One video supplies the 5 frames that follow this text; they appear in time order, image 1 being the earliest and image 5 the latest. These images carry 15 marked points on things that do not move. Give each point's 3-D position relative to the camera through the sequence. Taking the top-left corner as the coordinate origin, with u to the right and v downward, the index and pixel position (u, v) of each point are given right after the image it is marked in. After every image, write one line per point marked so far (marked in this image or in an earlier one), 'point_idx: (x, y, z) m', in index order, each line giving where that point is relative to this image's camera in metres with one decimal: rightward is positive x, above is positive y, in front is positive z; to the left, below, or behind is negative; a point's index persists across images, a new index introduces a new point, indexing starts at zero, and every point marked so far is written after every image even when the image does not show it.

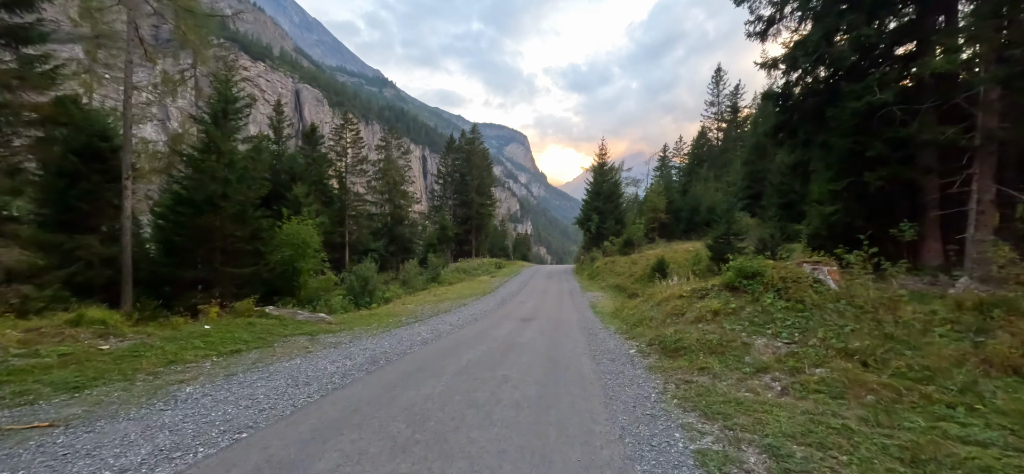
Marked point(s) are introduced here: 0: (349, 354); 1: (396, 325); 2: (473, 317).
0: (-3.1, -2.2, +8.7) m
1: (-3.7, -2.8, +14.5) m
2: (-1.3, -2.7, +15.9) m
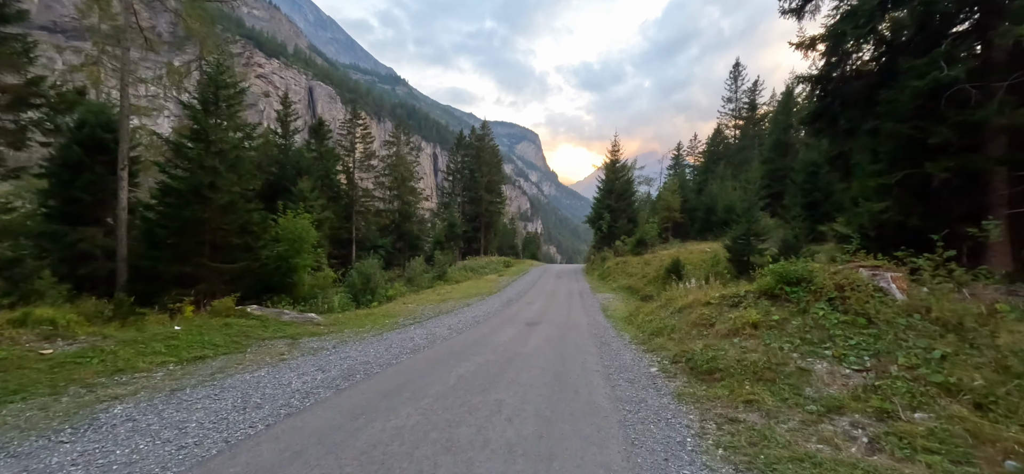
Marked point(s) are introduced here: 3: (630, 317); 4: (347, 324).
0: (-3.1, -2.1, +7.6) m
1: (-3.5, -2.6, +13.4) m
2: (-1.2, -2.6, +14.7) m
3: (+3.6, -2.5, +14.1) m
4: (-5.0, -2.6, +13.9) m
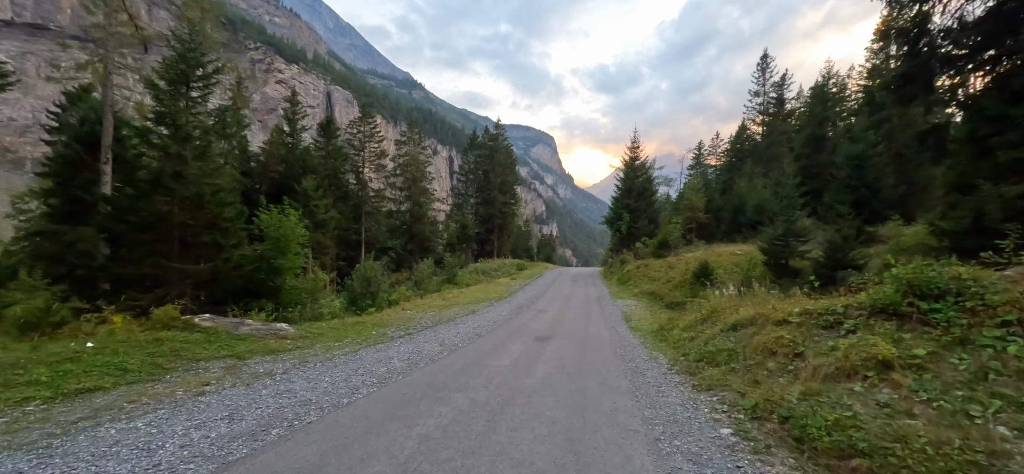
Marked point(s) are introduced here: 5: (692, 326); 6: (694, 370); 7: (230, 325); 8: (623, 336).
0: (-3.1, -2.0, +5.5) m
1: (-3.4, -2.5, +11.3) m
2: (-1.0, -2.6, +12.5) m
3: (+3.8, -2.4, +11.7) m
4: (-4.8, -2.5, +11.8) m
5: (+4.1, -2.0, +10.5) m
6: (+2.6, -1.9, +6.7) m
7: (-6.0, -1.9, +9.8) m
8: (+2.9, -2.5, +11.9) m
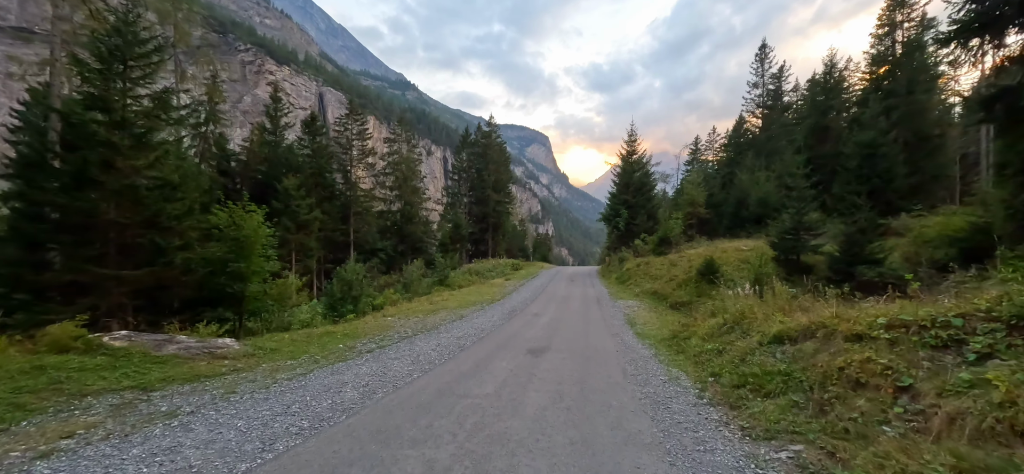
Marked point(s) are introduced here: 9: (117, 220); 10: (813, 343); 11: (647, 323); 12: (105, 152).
0: (-3.3, -1.9, +3.7) m
1: (-3.6, -2.5, +9.5) m
2: (-1.2, -2.5, +10.7) m
3: (+3.6, -2.2, +10.0) m
4: (-5.0, -2.5, +10.0) m
5: (+3.9, -1.8, +8.8) m
6: (+2.4, -1.8, +4.9) m
7: (-6.2, -1.8, +8.0) m
8: (+2.6, -2.4, +10.2) m
9: (-9.9, +0.4, +11.7) m
10: (+3.3, -1.2, +5.1) m
11: (+4.2, -2.7, +14.4) m
12: (-10.0, +2.1, +11.3) m
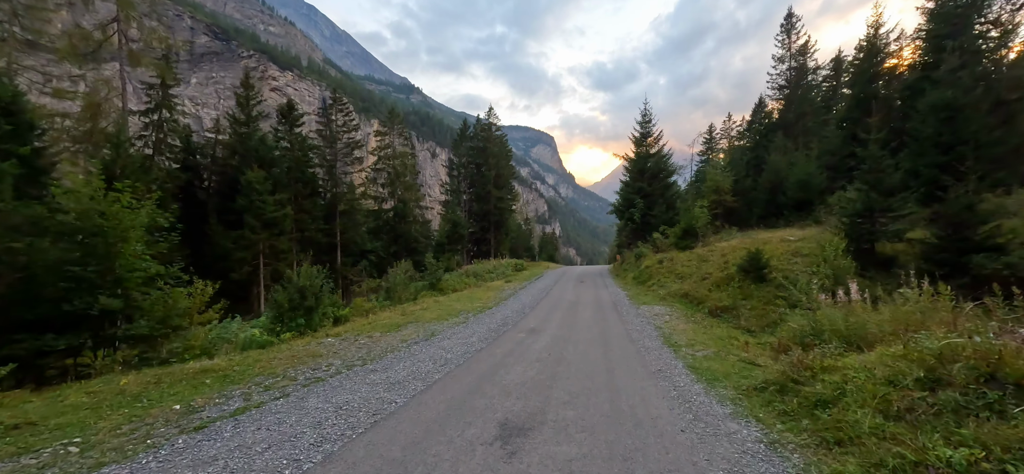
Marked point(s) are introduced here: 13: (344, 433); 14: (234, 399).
0: (-3.9, -1.6, -1.1) m
1: (-4.1, -2.2, +4.7) m
2: (-1.7, -2.1, +5.9) m
3: (+3.1, -1.8, +5.1) m
4: (-5.5, -2.2, +5.3) m
5: (+3.4, -1.4, +3.9) m
6: (+1.8, -1.3, +0.1) m
7: (-6.7, -1.6, +3.3) m
8: (+2.2, -1.9, +5.3) m
9: (-10.4, +0.6, +7.0) m
10: (+2.8, -0.8, +0.3) m
11: (+3.8, -2.2, +9.5) m
12: (-10.5, +2.2, +6.7) m
13: (-1.7, -2.0, +4.7) m
14: (-3.9, -2.3, +6.4) m
